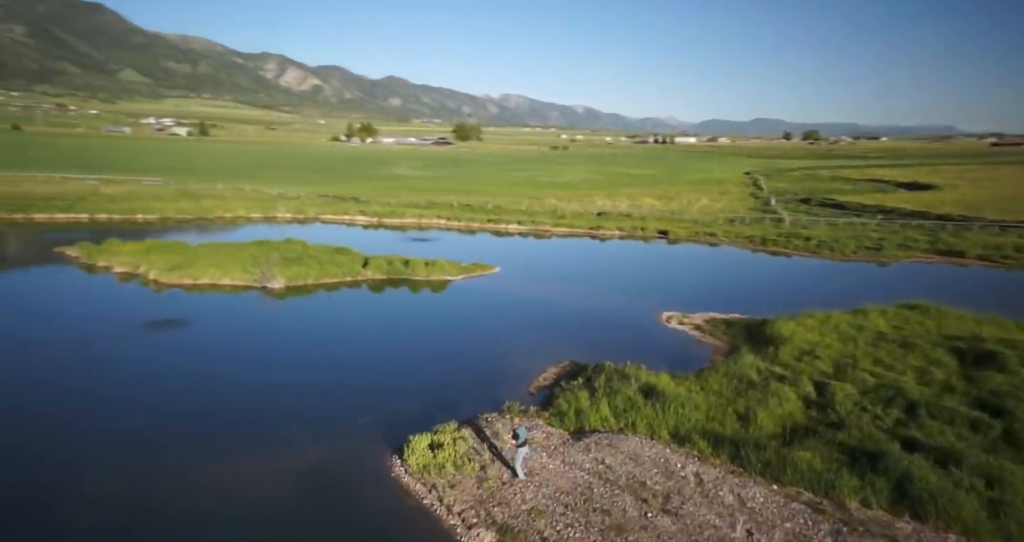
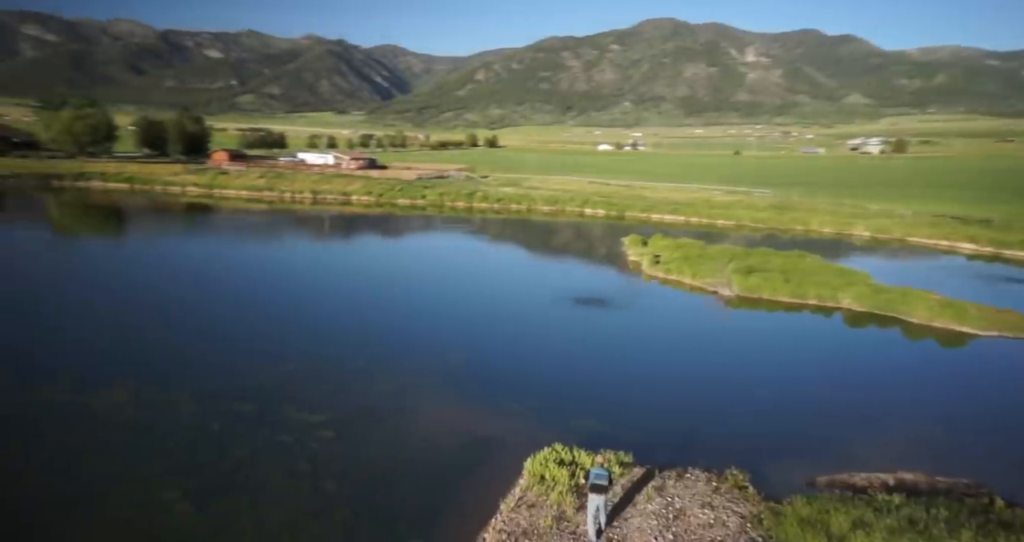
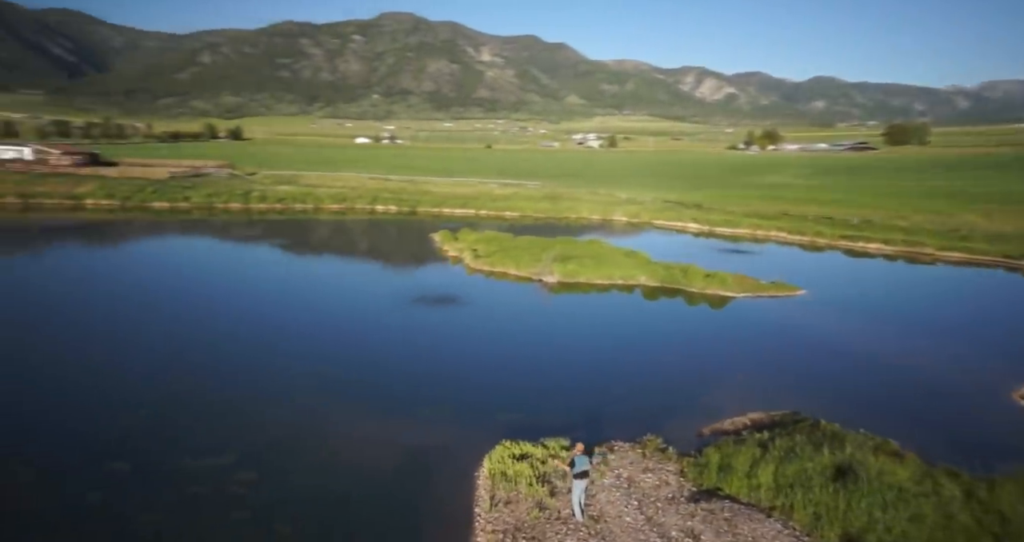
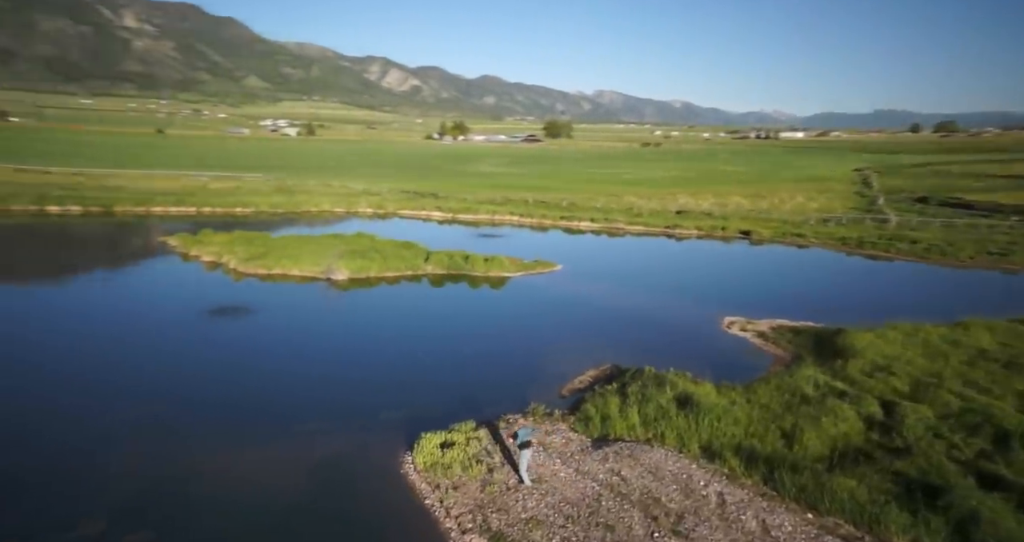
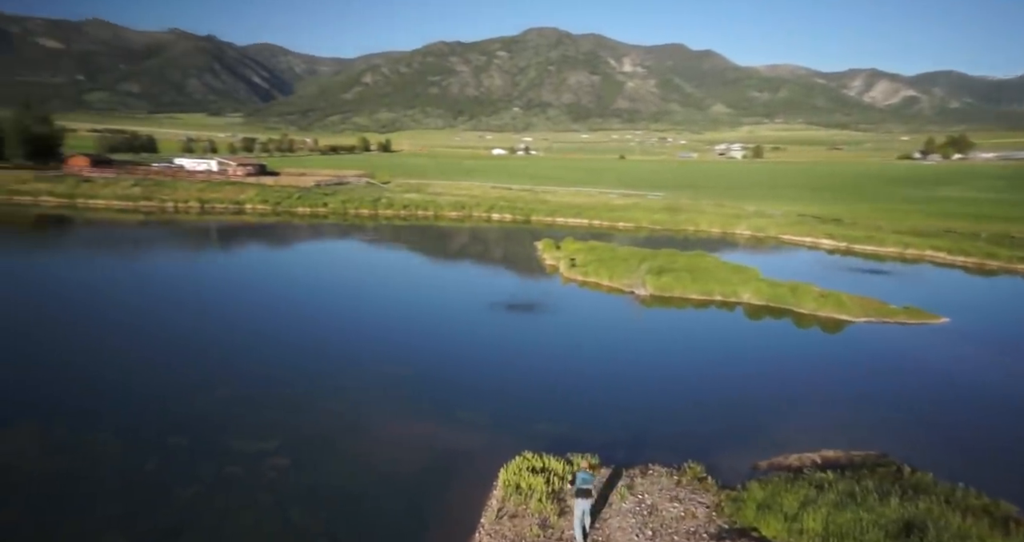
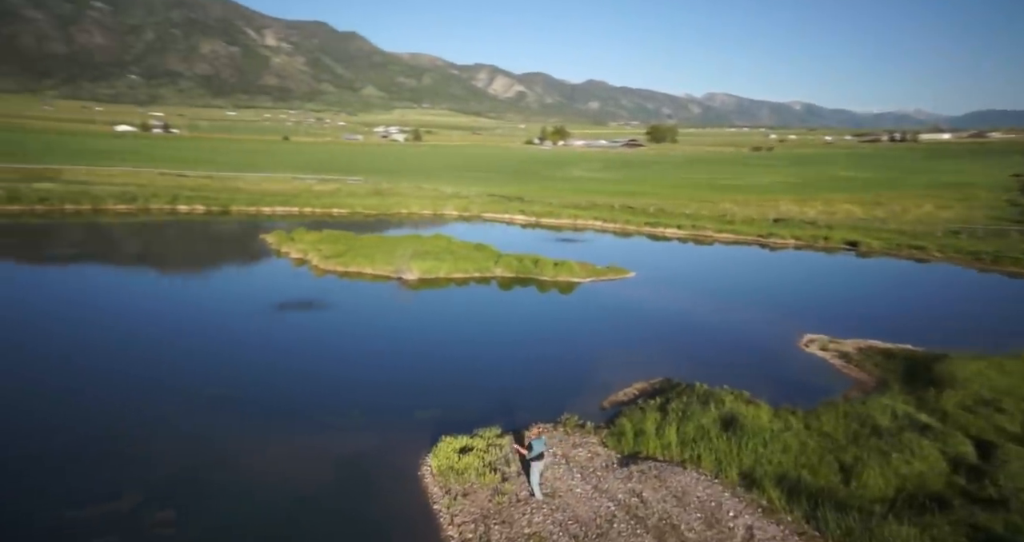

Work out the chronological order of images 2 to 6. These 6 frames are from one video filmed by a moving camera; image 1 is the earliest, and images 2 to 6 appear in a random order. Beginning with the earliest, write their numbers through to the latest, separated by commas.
4, 6, 3, 5, 2
